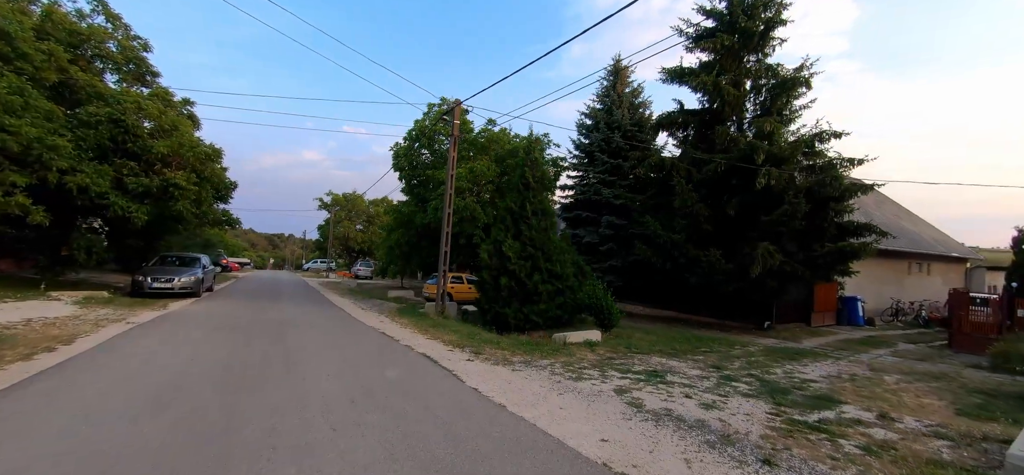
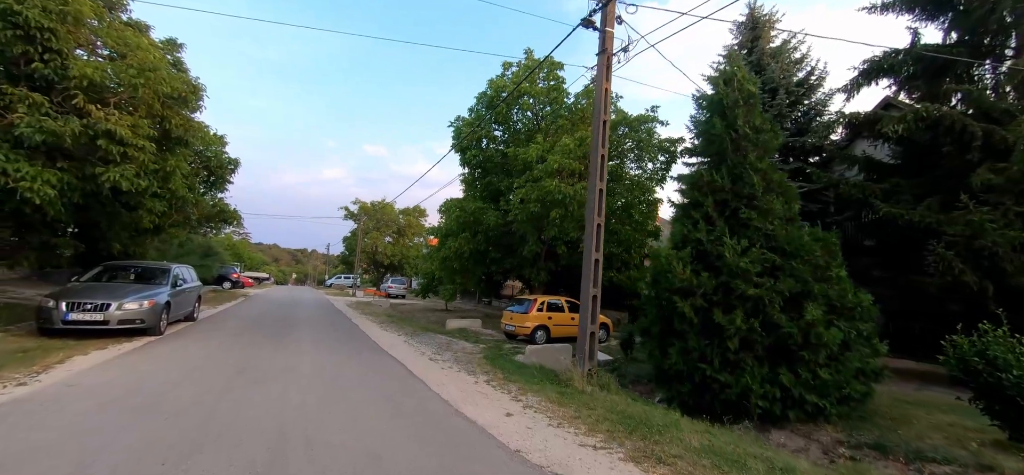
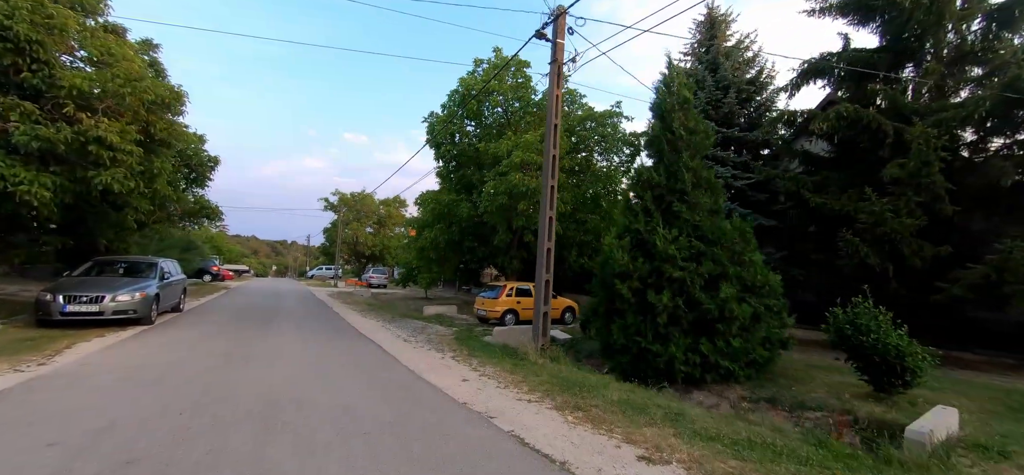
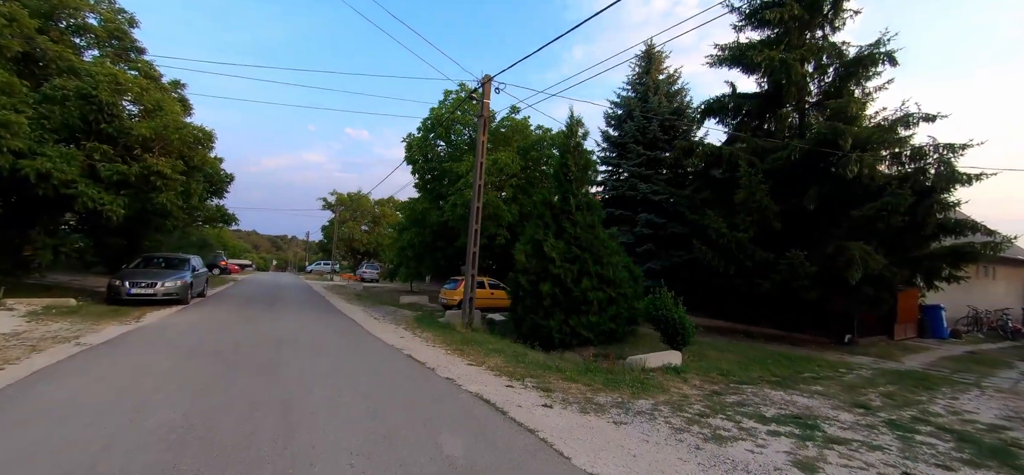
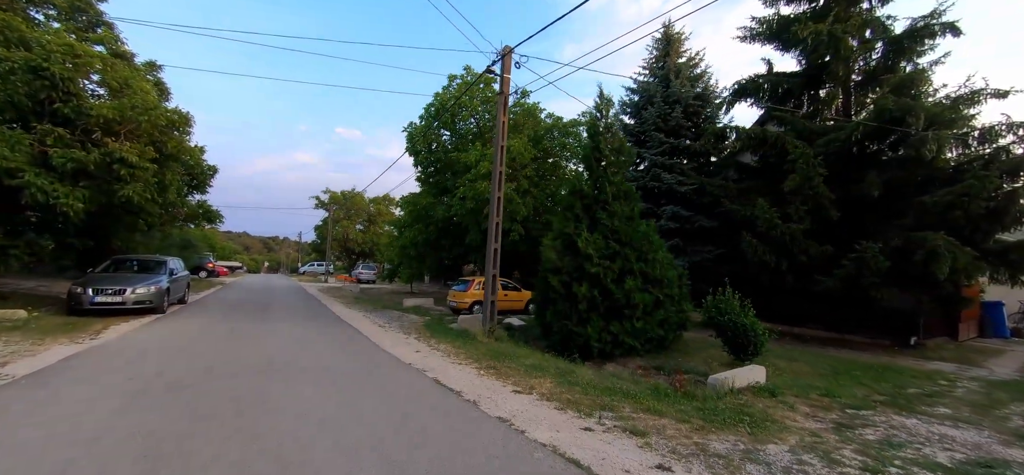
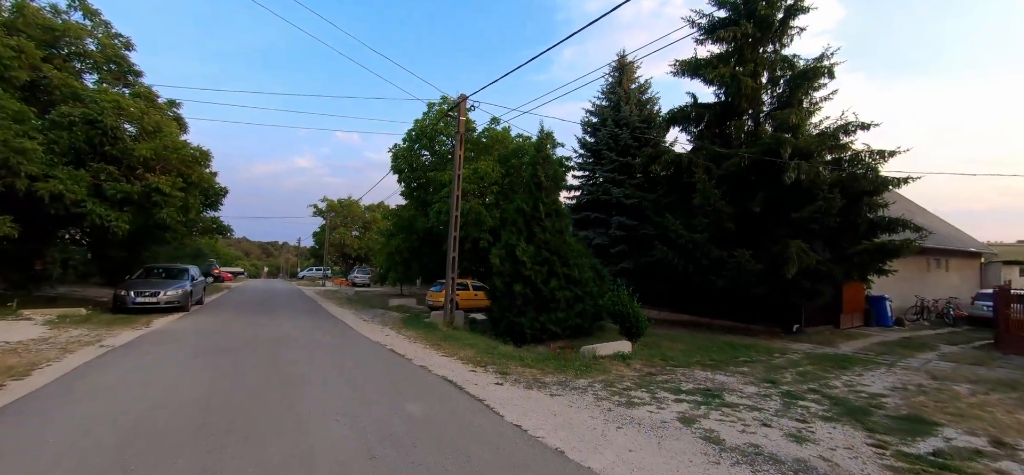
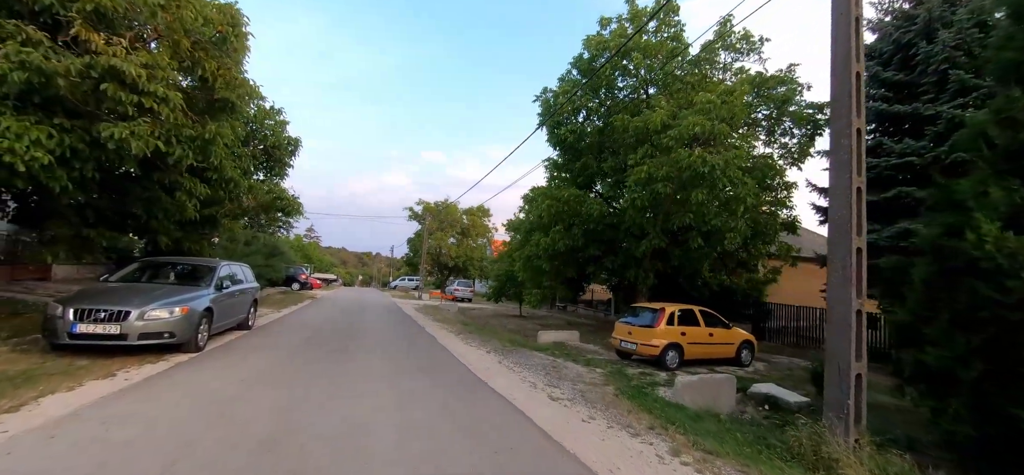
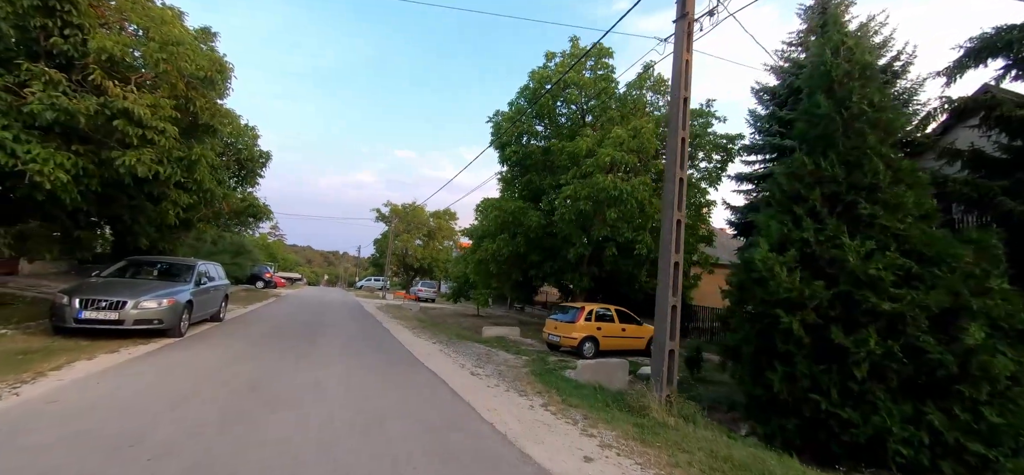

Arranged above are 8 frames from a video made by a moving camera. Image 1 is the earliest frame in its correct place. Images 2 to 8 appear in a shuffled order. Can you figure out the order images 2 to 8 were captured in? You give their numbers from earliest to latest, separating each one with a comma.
6, 4, 5, 3, 2, 8, 7
